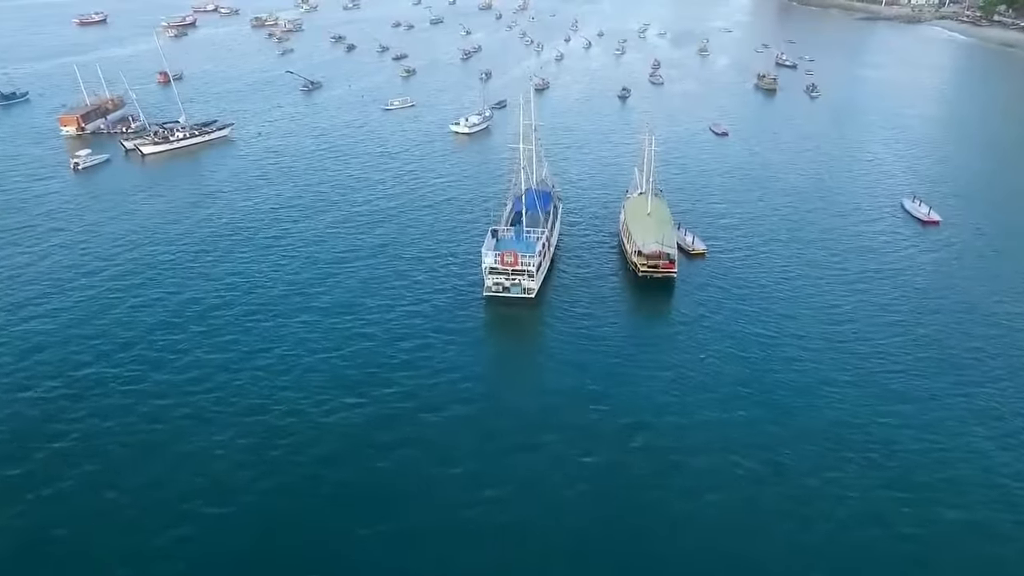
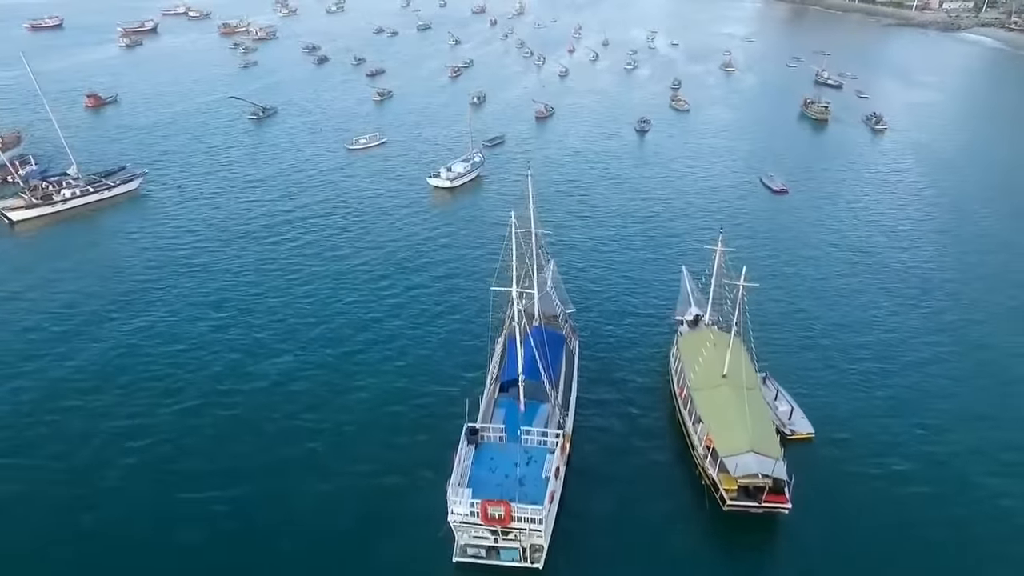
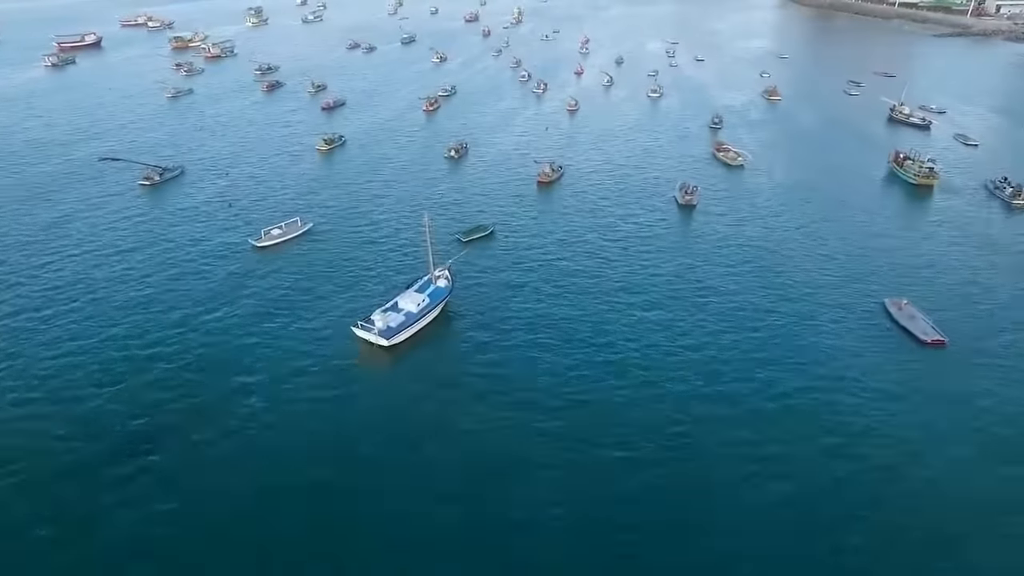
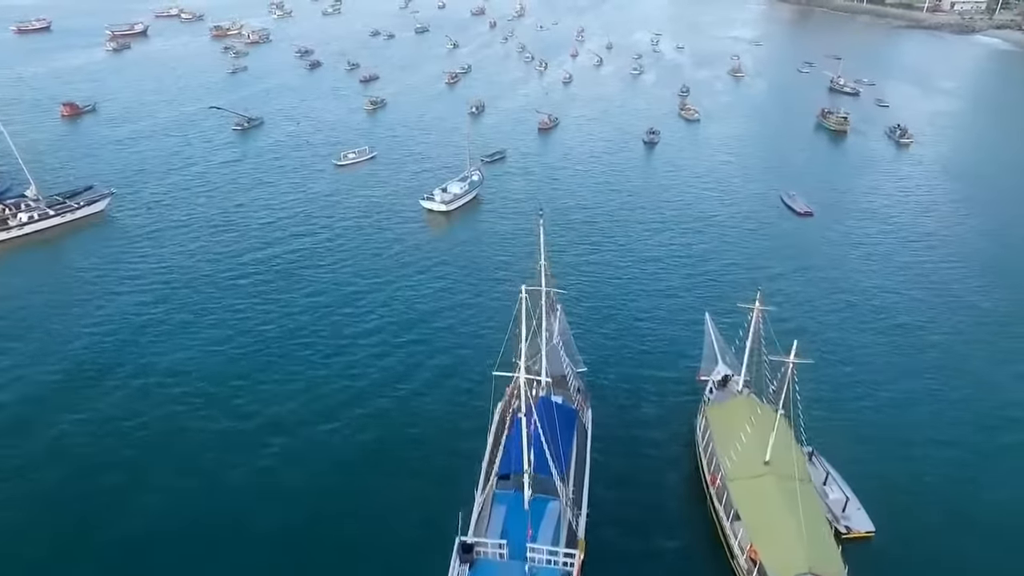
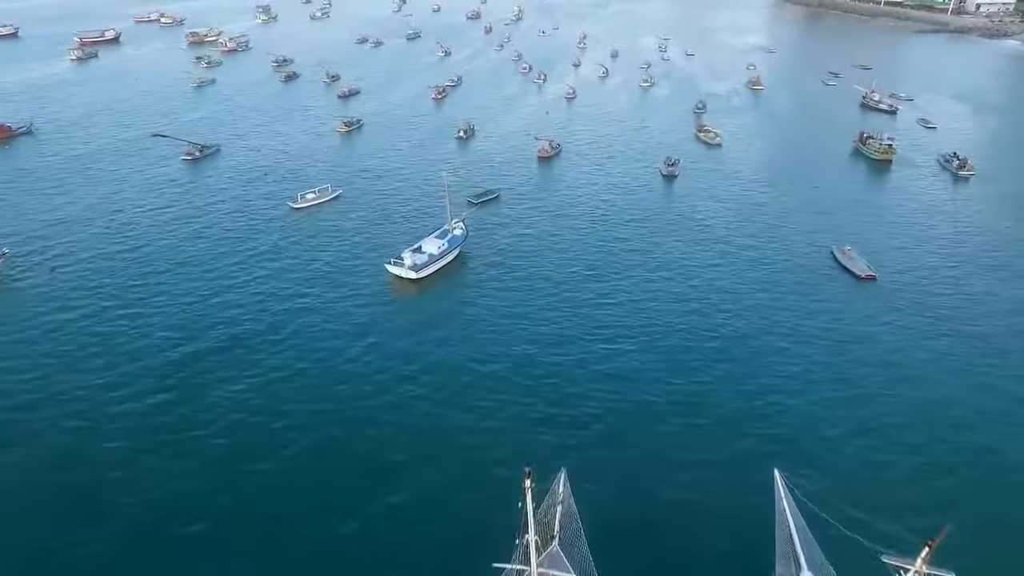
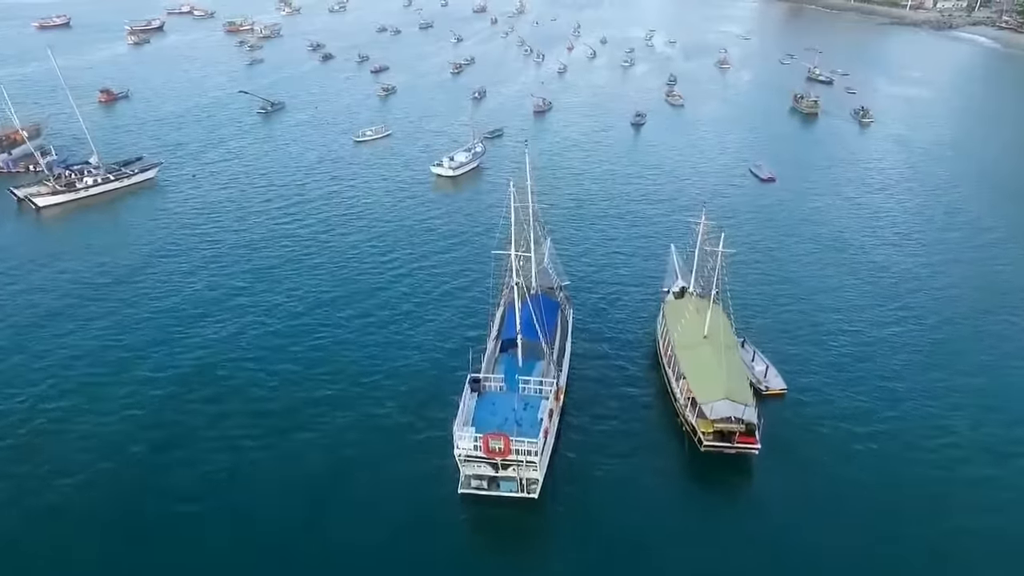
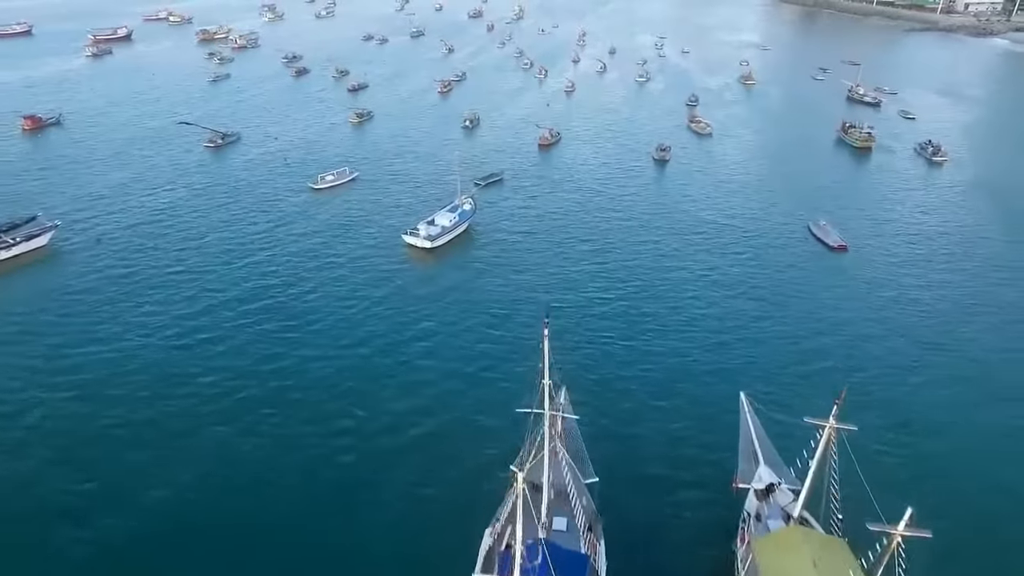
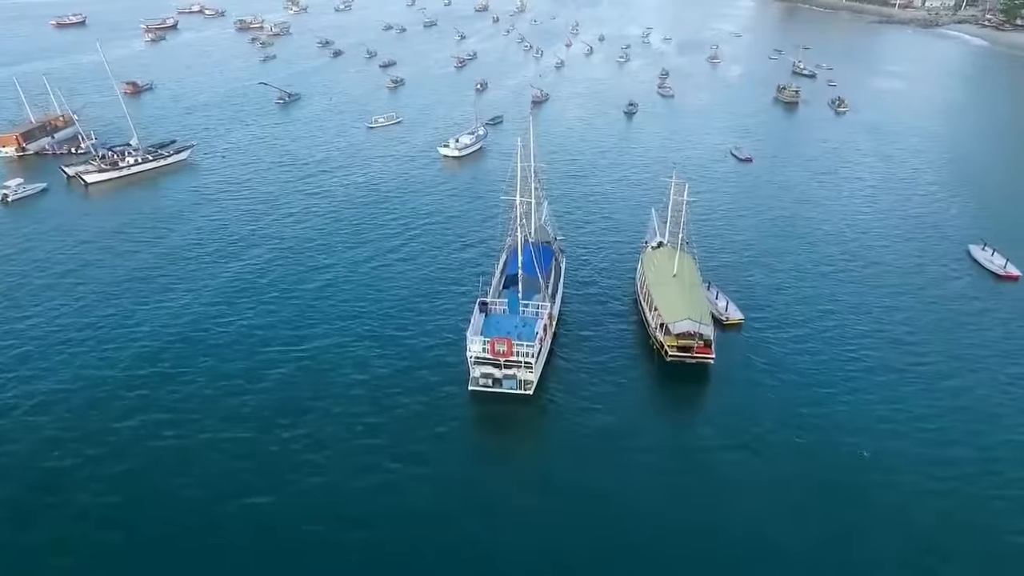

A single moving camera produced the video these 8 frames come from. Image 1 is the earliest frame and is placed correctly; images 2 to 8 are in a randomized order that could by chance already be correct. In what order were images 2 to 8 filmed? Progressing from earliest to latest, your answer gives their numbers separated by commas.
8, 6, 2, 4, 7, 5, 3
